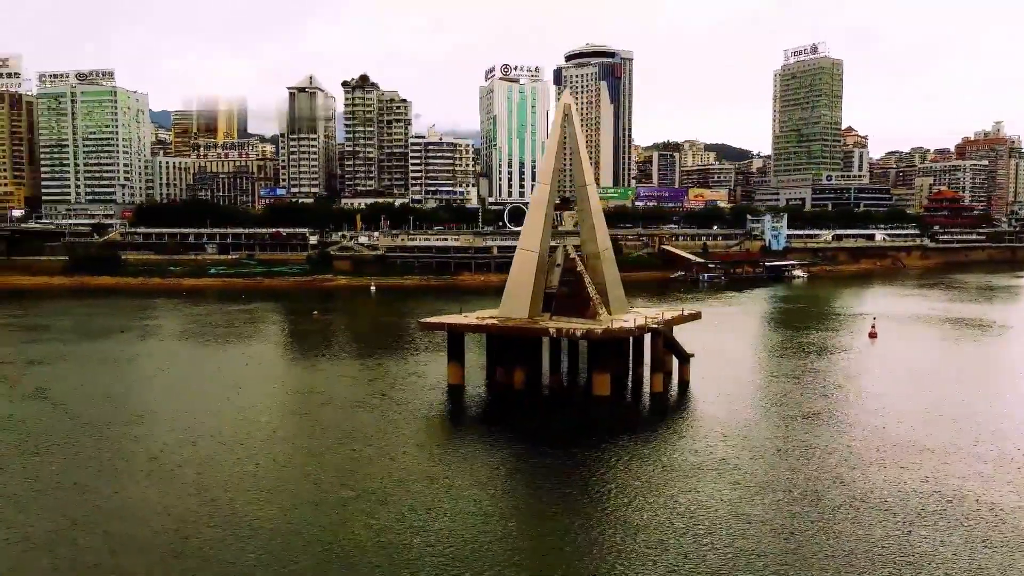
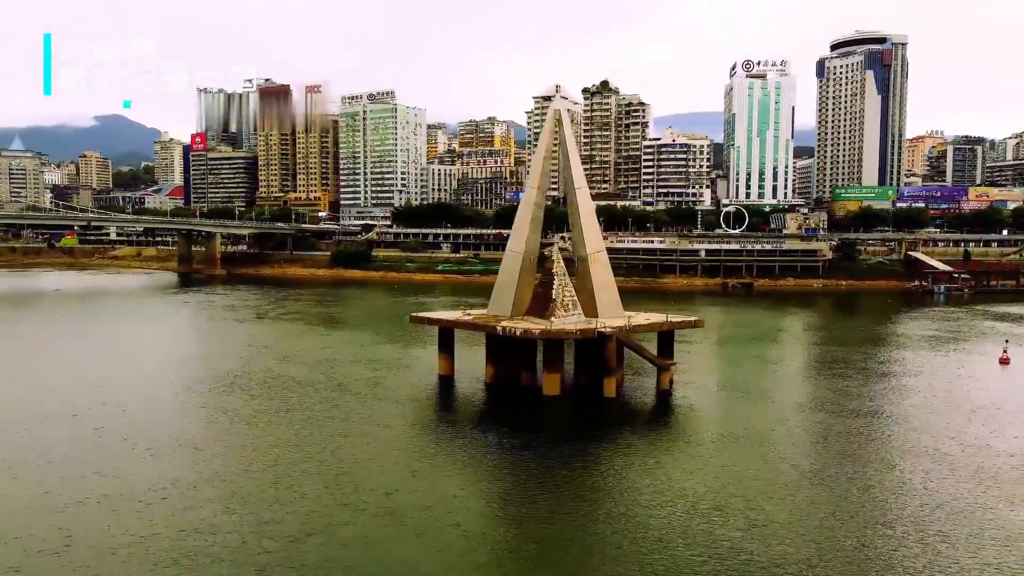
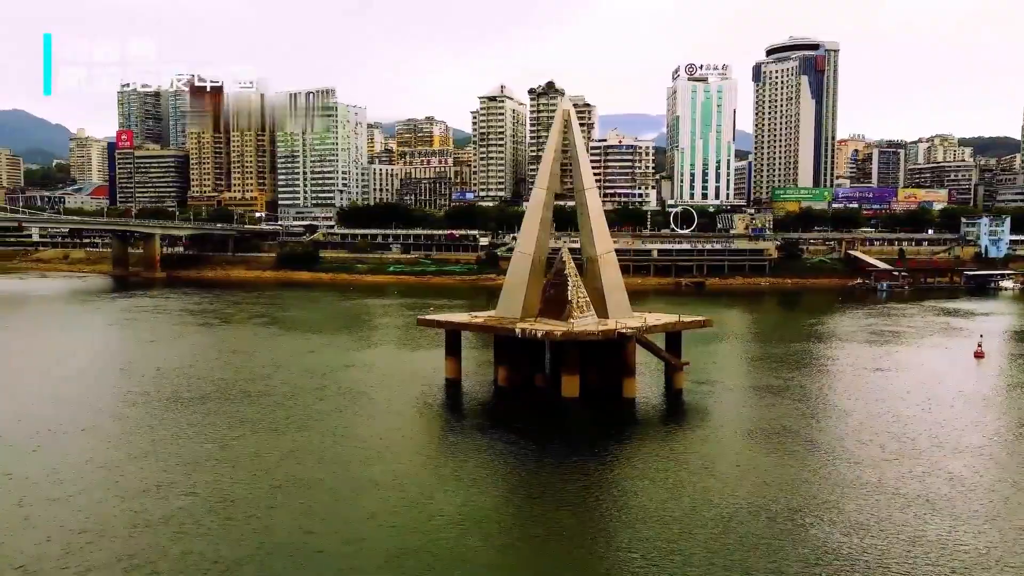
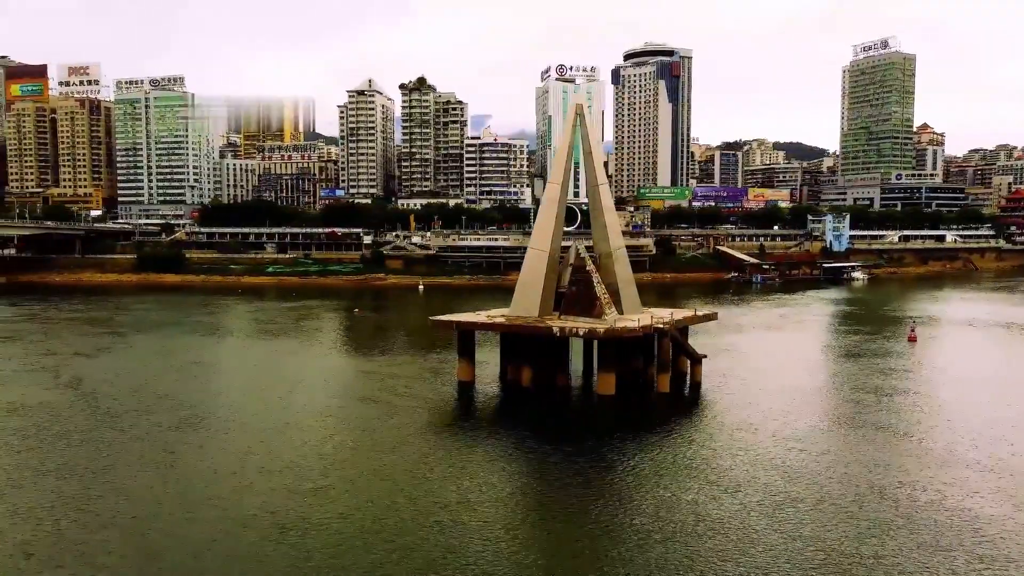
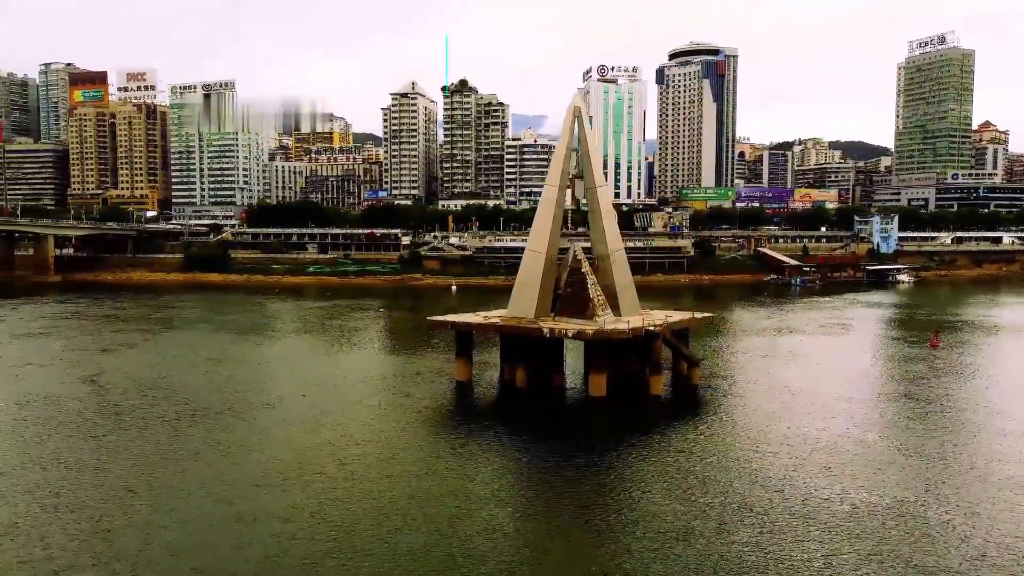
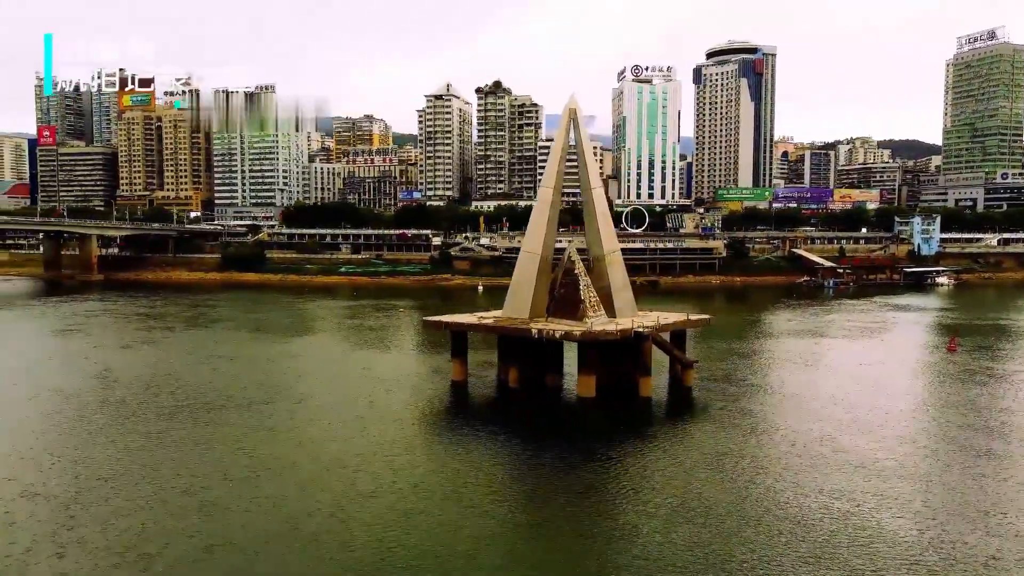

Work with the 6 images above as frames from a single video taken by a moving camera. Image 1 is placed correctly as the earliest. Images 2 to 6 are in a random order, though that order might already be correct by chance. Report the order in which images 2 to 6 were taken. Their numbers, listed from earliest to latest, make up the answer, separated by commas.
4, 5, 6, 3, 2
